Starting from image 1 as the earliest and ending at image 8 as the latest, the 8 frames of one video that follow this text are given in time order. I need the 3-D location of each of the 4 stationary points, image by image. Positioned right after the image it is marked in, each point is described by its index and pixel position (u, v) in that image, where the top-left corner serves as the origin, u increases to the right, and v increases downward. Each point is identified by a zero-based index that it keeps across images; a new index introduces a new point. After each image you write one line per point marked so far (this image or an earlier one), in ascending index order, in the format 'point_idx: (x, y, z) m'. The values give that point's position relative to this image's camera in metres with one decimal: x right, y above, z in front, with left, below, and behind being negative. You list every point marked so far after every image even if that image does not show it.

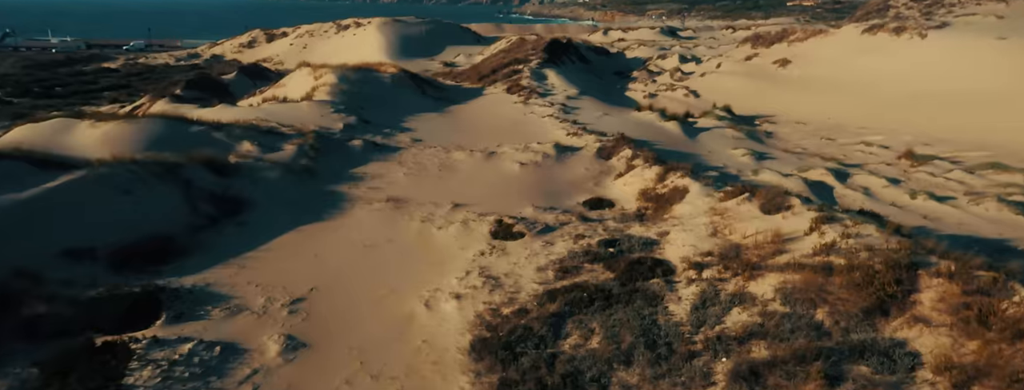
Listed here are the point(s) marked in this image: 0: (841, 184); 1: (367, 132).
0: (+6.1, +0.2, +13.2) m
1: (-3.5, +1.5, +17.1) m
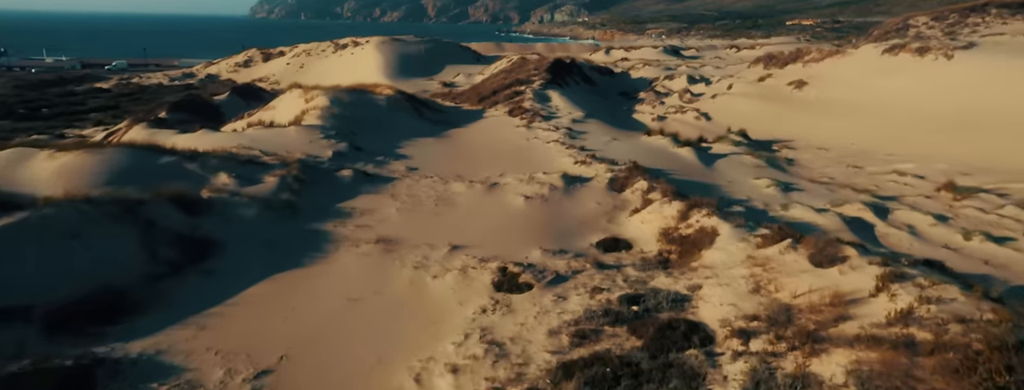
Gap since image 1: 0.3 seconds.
0: (+6.2, -0.4, +11.9) m
1: (-3.4, +0.8, +15.8) m
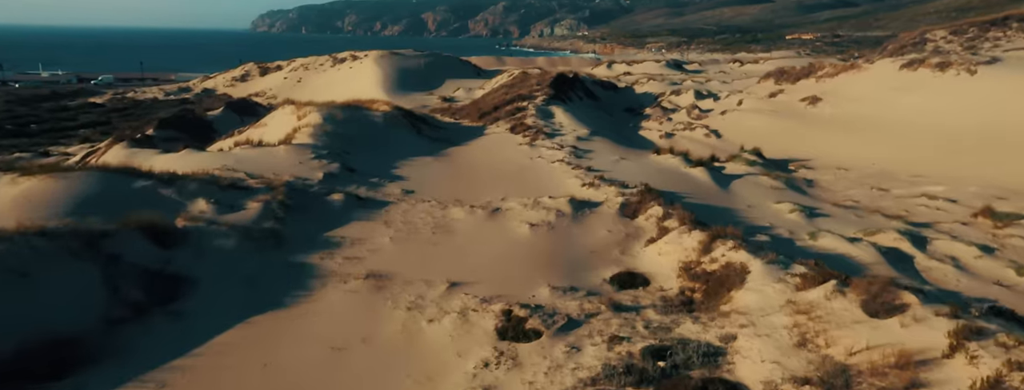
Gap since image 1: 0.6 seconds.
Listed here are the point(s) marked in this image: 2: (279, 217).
0: (+6.3, -0.9, +10.8) m
1: (-3.4, +0.3, +14.8) m
2: (-3.8, -0.4, +11.5) m
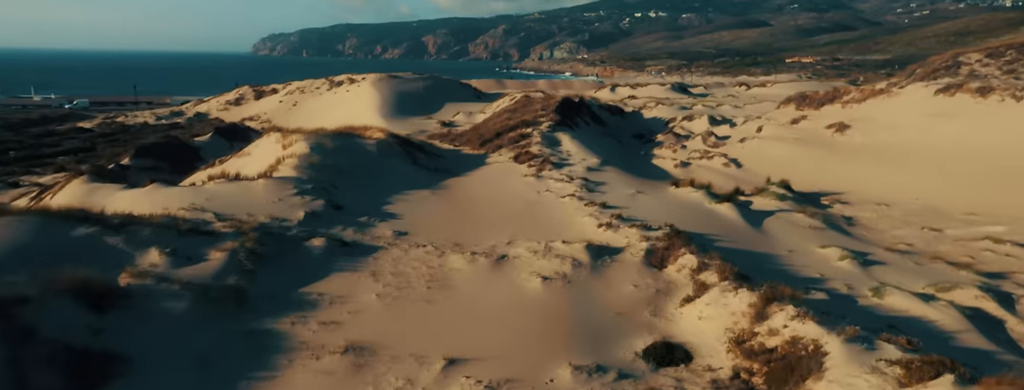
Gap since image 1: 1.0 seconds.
0: (+6.4, -1.5, +9.1) m
1: (-3.2, -0.5, +13.1) m
2: (-3.7, -1.0, +9.8) m
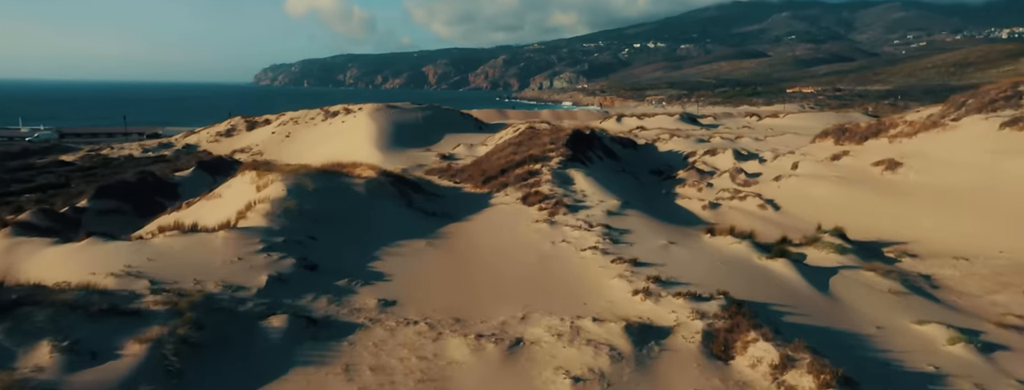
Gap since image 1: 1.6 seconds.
0: (+6.6, -2.2, +6.5) m
1: (-3.0, -1.4, +10.5) m
2: (-3.5, -1.8, +7.2) m
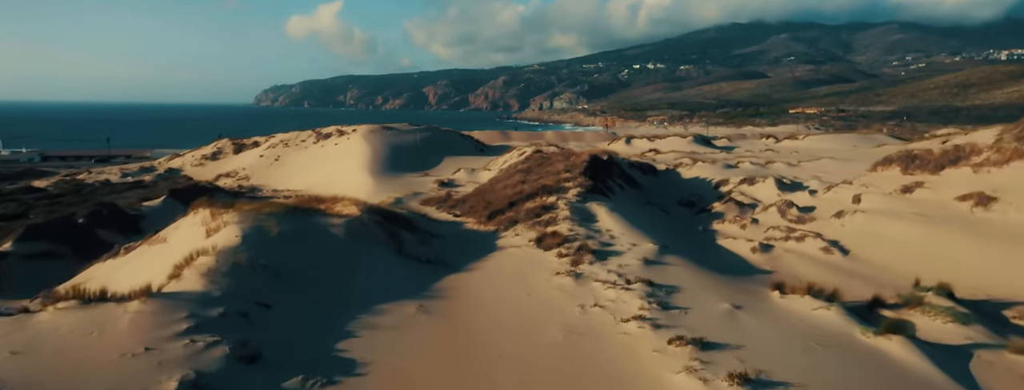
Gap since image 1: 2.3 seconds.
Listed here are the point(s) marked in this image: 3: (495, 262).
0: (+6.9, -2.8, +3.1) m
1: (-2.8, -2.1, +7.1) m
2: (-3.2, -2.4, +3.8) m
3: (-0.4, -1.4, +14.7) m
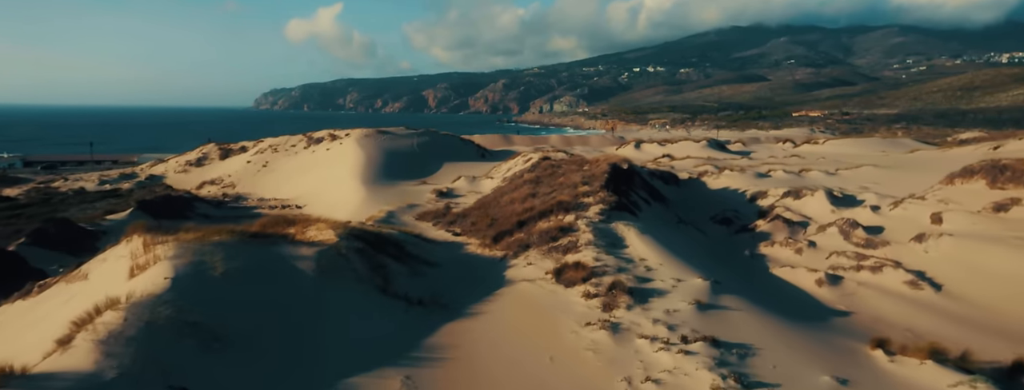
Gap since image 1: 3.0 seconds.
0: (+7.1, -3.1, 0.0) m
1: (-2.5, -2.4, +4.1) m
2: (-2.9, -2.7, +0.8) m
3: (-0.1, -1.8, +11.6) m
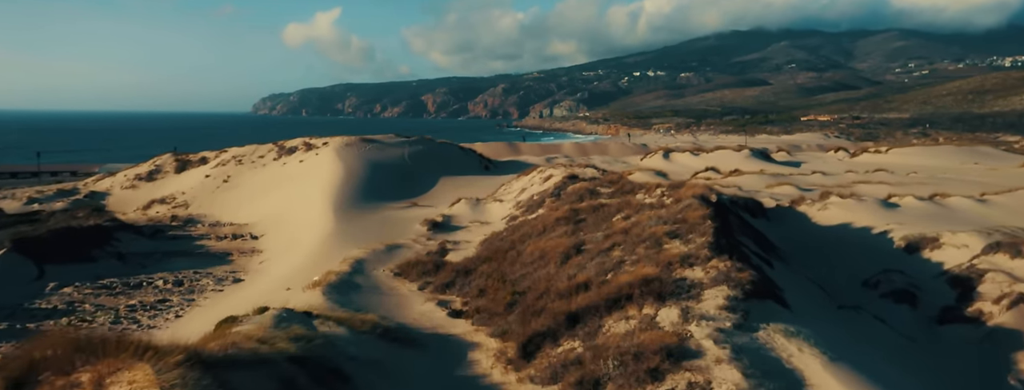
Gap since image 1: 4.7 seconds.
0: (+7.7, -3.9, -7.6) m
1: (-1.9, -3.2, -3.6) m
2: (-2.4, -3.5, -6.9) m
3: (+0.4, -2.7, +4.0) m
